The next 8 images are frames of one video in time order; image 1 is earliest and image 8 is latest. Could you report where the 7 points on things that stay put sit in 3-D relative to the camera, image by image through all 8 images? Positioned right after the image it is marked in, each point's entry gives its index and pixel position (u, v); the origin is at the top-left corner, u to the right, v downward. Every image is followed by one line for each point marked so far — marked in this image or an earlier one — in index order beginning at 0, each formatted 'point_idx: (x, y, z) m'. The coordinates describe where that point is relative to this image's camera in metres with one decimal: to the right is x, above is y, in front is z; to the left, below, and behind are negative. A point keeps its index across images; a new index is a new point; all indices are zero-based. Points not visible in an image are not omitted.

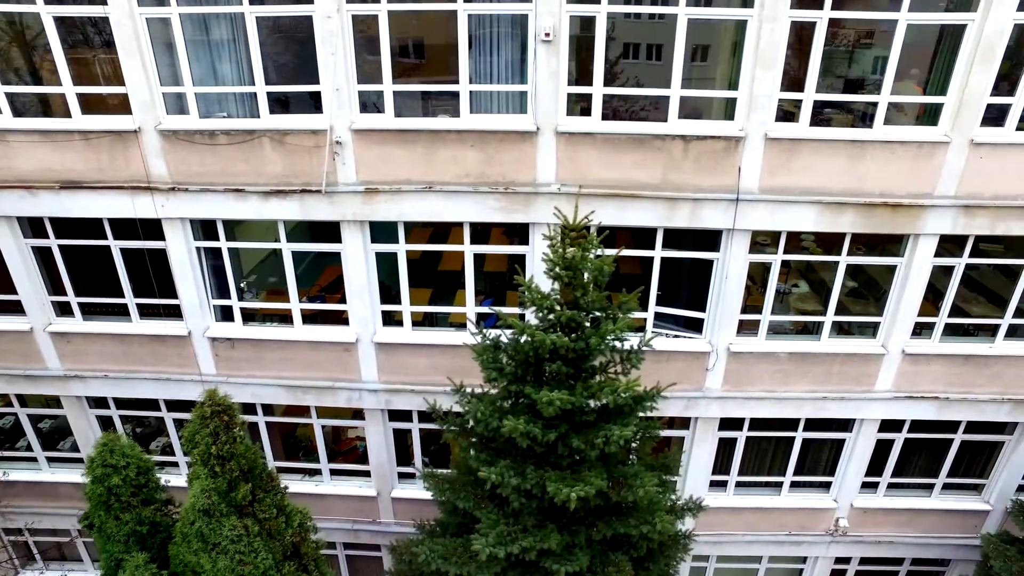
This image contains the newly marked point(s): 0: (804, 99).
0: (+3.5, +2.2, +7.4) m
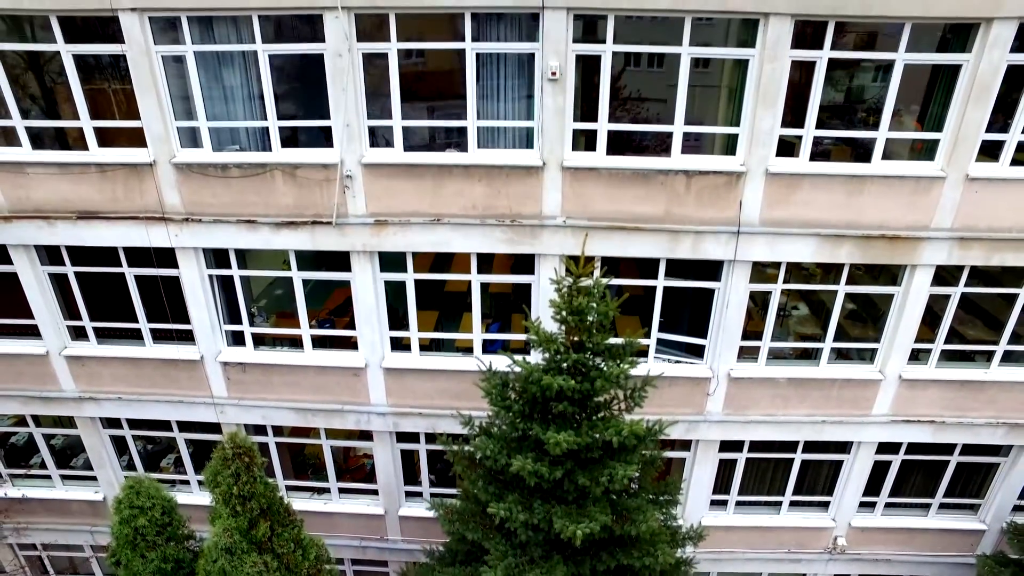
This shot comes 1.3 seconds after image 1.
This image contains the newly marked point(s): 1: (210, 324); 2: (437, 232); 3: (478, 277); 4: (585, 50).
0: (+3.6, +1.9, +7.6) m
1: (-4.4, -0.6, +9.0) m
2: (-1.0, +0.7, +8.1) m
3: (-0.5, +0.1, +8.5) m
4: (+0.9, +2.8, +7.2) m
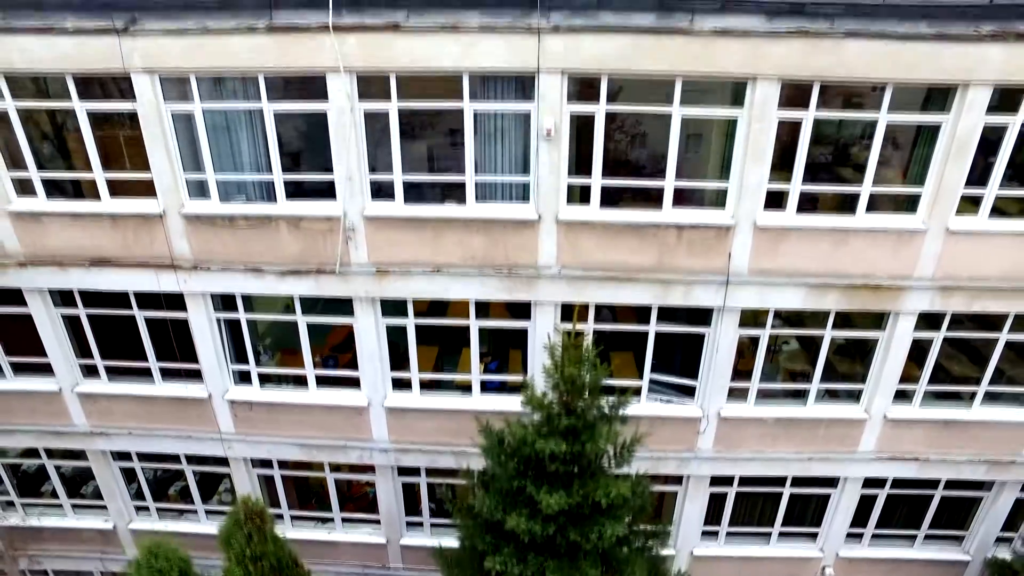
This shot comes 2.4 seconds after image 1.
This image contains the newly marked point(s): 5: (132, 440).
0: (+3.5, +1.2, +7.9) m
1: (-4.4, -1.2, +9.3) m
2: (-1.0, +0.1, +8.4) m
3: (-0.5, -0.5, +8.8) m
4: (+0.8, +2.1, +7.5) m
5: (-6.1, -2.5, +10.0) m
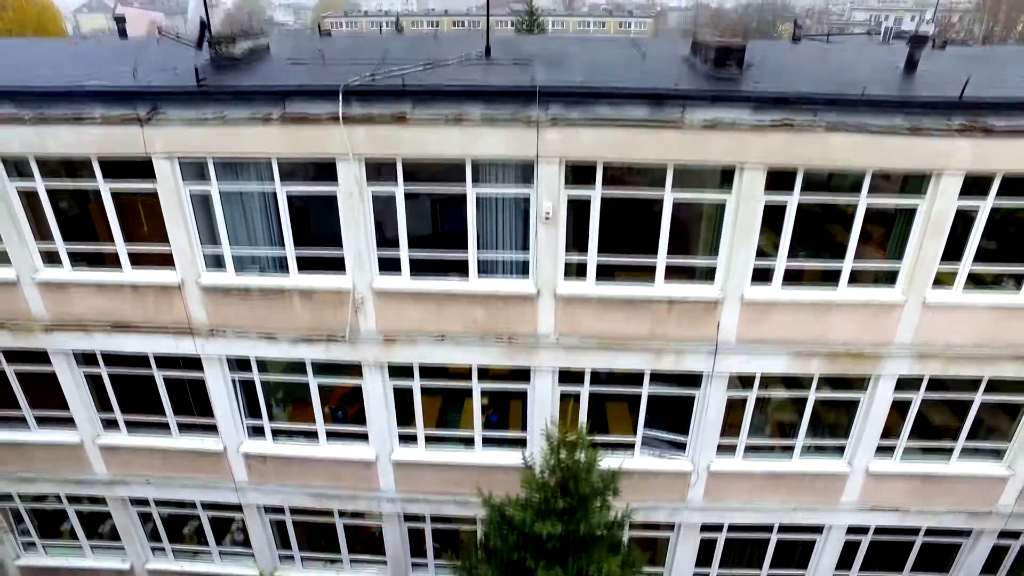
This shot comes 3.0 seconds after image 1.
0: (+3.5, +0.3, +8.4) m
1: (-4.4, -2.1, +9.8) m
2: (-1.0, -0.8, +8.8) m
3: (-0.5, -1.4, +9.3) m
4: (+0.8, +1.2, +8.0) m
5: (-6.1, -3.4, +10.5) m
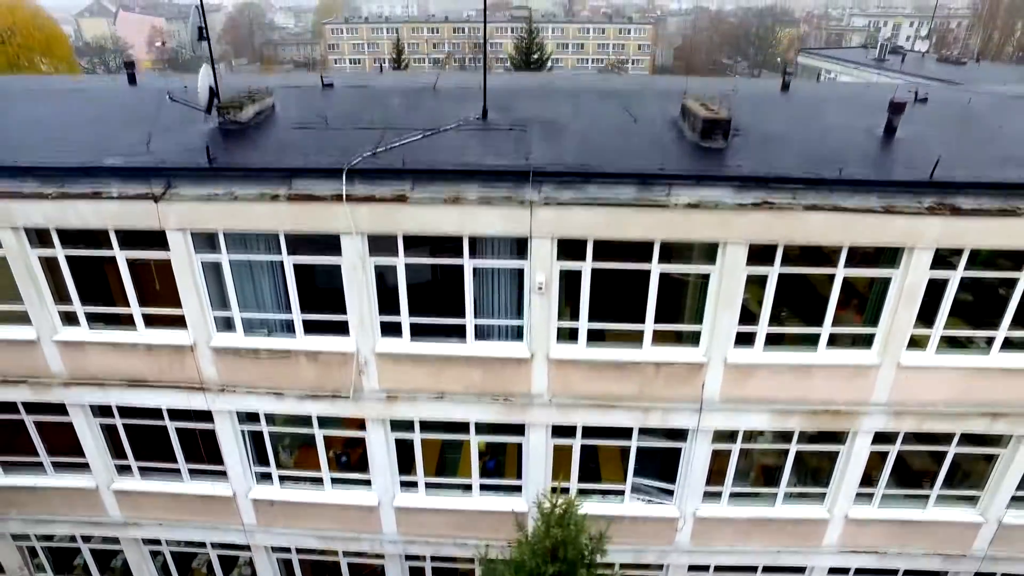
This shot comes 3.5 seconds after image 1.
0: (+3.5, -0.6, +8.8) m
1: (-4.4, -3.0, +10.3) m
2: (-1.1, -1.7, +9.3) m
3: (-0.6, -2.3, +9.7) m
4: (+0.7, +0.3, +8.4) m
5: (-6.2, -4.3, +11.0) m
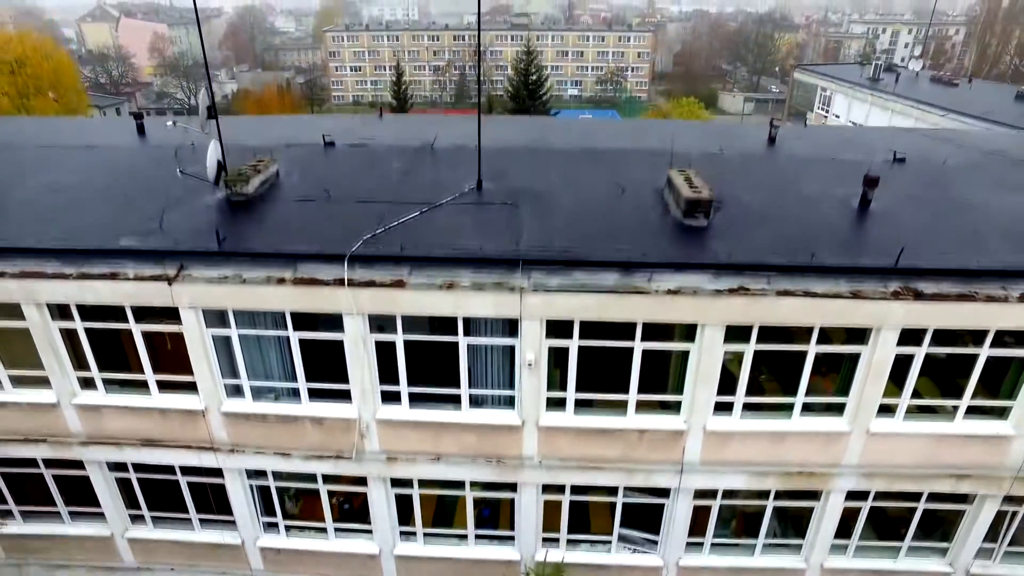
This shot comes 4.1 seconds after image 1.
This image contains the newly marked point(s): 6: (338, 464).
0: (+3.4, -1.7, +9.4) m
1: (-4.6, -4.1, +10.8) m
2: (-1.2, -2.8, +9.9) m
3: (-0.7, -3.4, +10.3) m
4: (+0.6, -0.8, +8.9) m
5: (-6.3, -5.3, +11.6) m
6: (-2.8, -2.8, +10.0) m
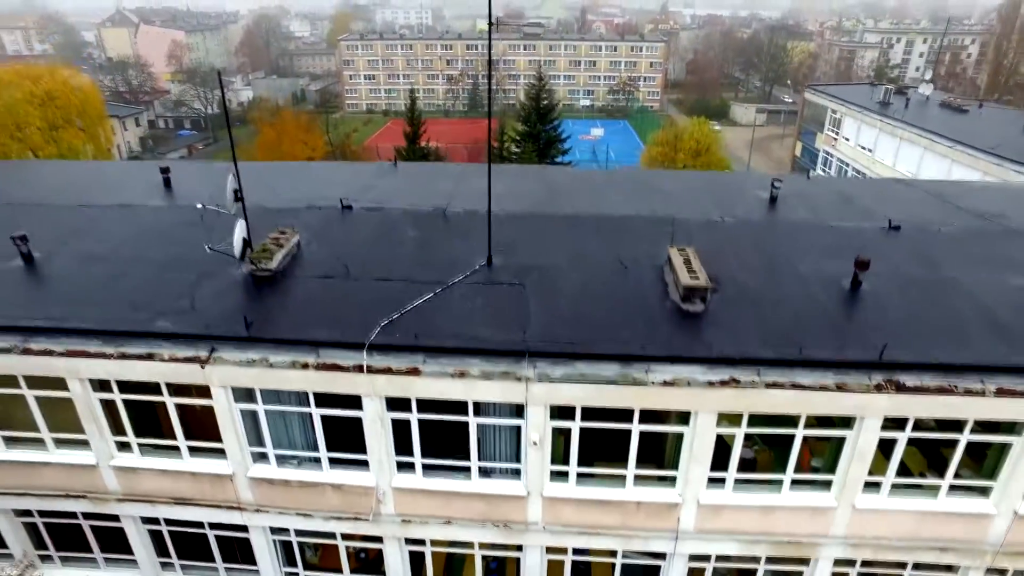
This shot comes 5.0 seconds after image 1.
0: (+3.4, -3.0, +10.0) m
1: (-4.5, -5.3, +11.6) m
2: (-1.1, -4.1, +10.6) m
3: (-0.6, -4.7, +11.0) m
4: (+0.7, -2.1, +9.6) m
5: (-6.2, -6.5, +12.5) m
6: (-2.7, -4.1, +10.7) m
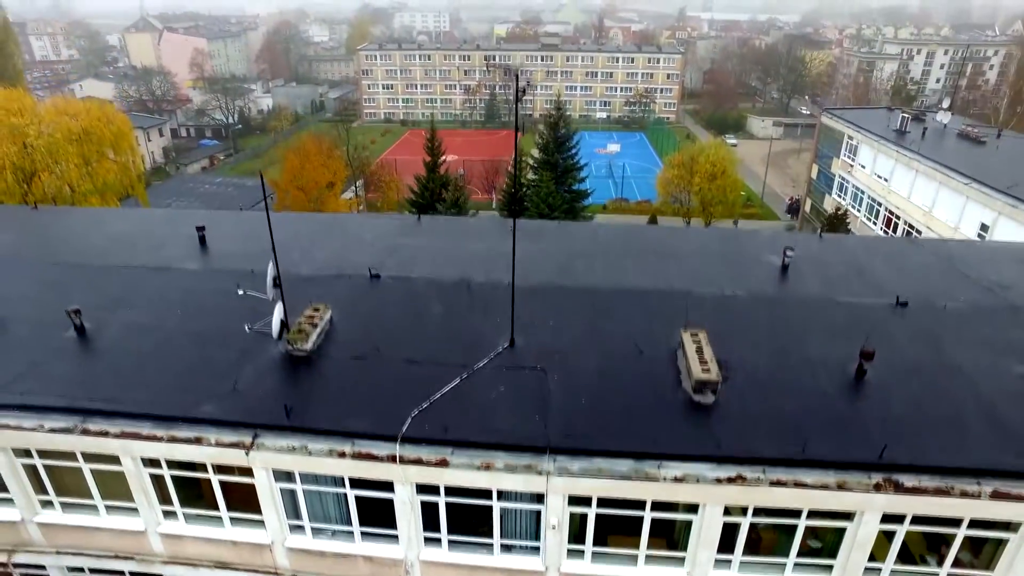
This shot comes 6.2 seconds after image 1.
0: (+3.8, -4.6, +10.6) m
1: (-4.1, -6.8, +12.4) m
2: (-0.8, -5.6, +11.3) m
3: (-0.2, -6.2, +11.7) m
4: (+1.1, -3.6, +10.2) m
5: (-5.8, -8.0, +13.3) m
6: (-2.4, -5.6, +11.5) m
